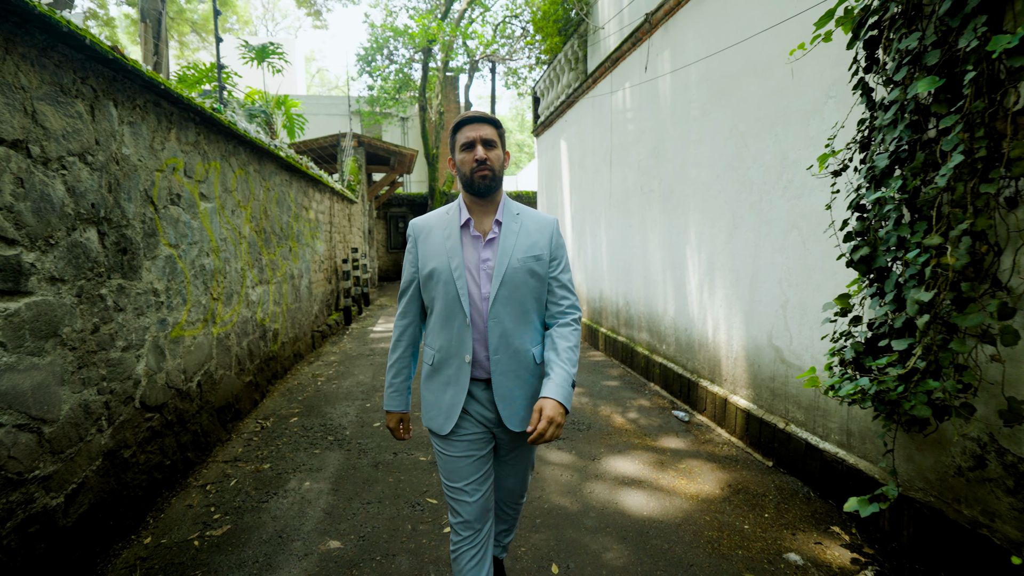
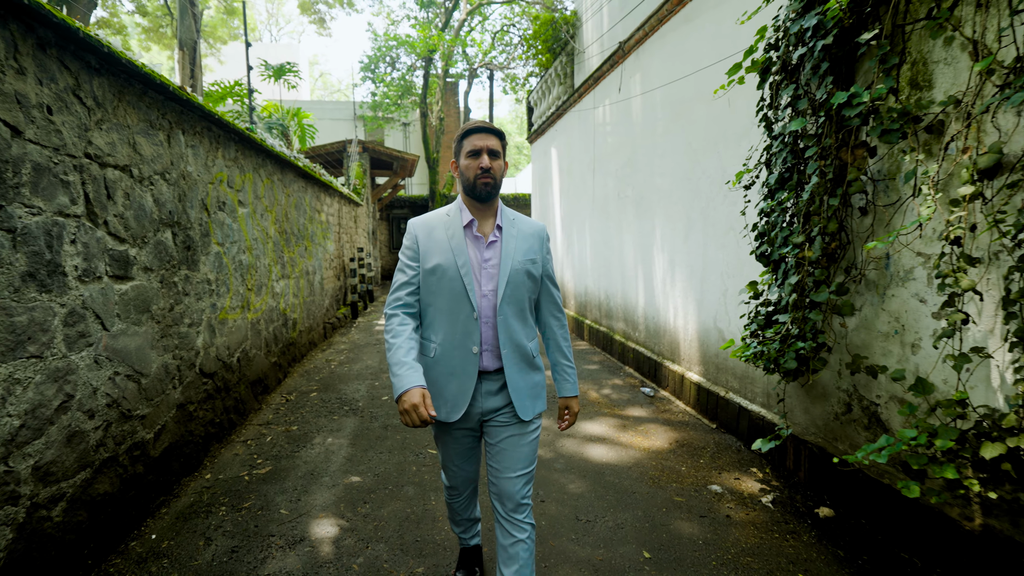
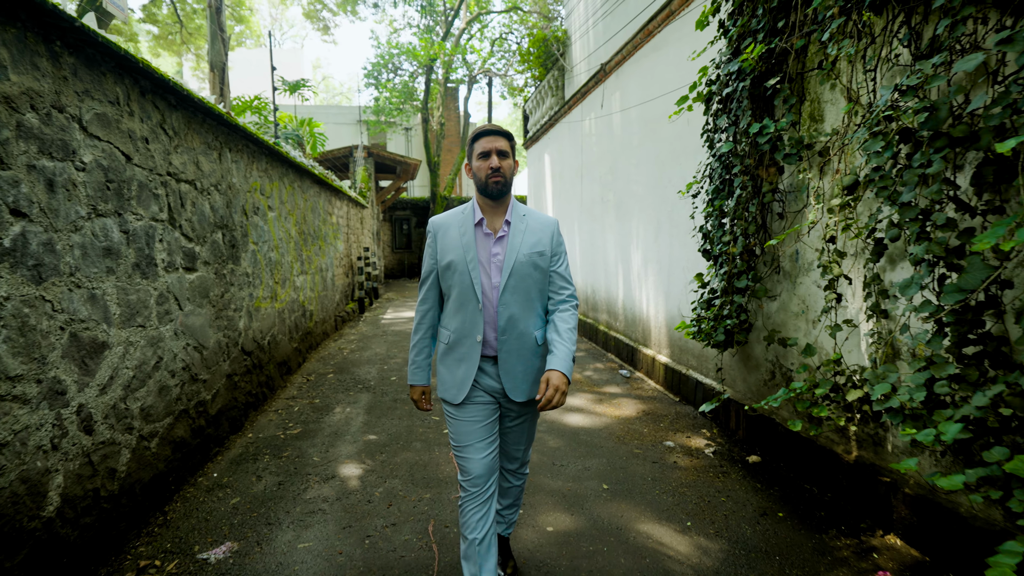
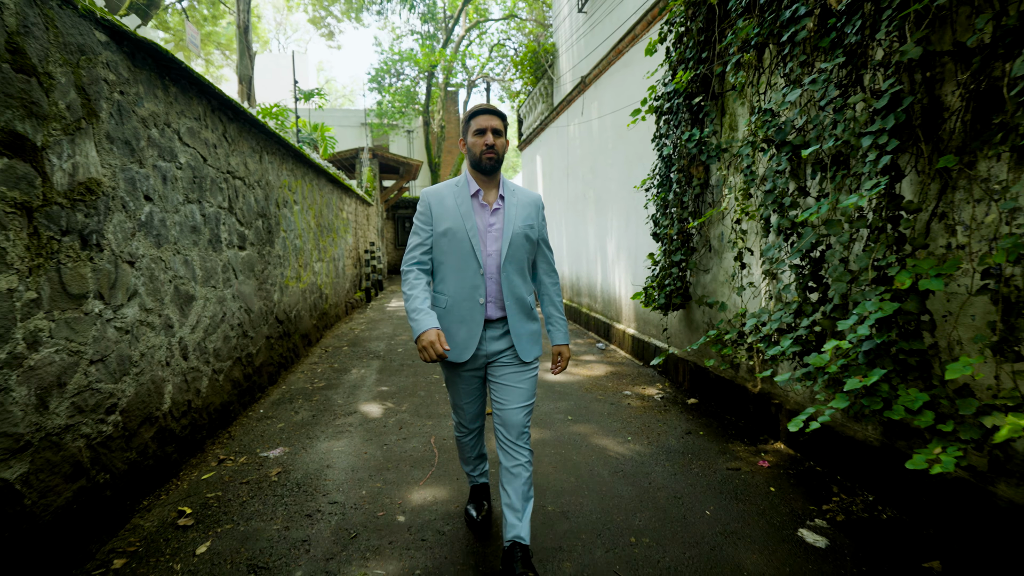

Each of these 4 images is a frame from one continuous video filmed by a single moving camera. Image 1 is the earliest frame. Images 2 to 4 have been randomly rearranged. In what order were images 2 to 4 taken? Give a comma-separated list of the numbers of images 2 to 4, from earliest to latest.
2, 3, 4
